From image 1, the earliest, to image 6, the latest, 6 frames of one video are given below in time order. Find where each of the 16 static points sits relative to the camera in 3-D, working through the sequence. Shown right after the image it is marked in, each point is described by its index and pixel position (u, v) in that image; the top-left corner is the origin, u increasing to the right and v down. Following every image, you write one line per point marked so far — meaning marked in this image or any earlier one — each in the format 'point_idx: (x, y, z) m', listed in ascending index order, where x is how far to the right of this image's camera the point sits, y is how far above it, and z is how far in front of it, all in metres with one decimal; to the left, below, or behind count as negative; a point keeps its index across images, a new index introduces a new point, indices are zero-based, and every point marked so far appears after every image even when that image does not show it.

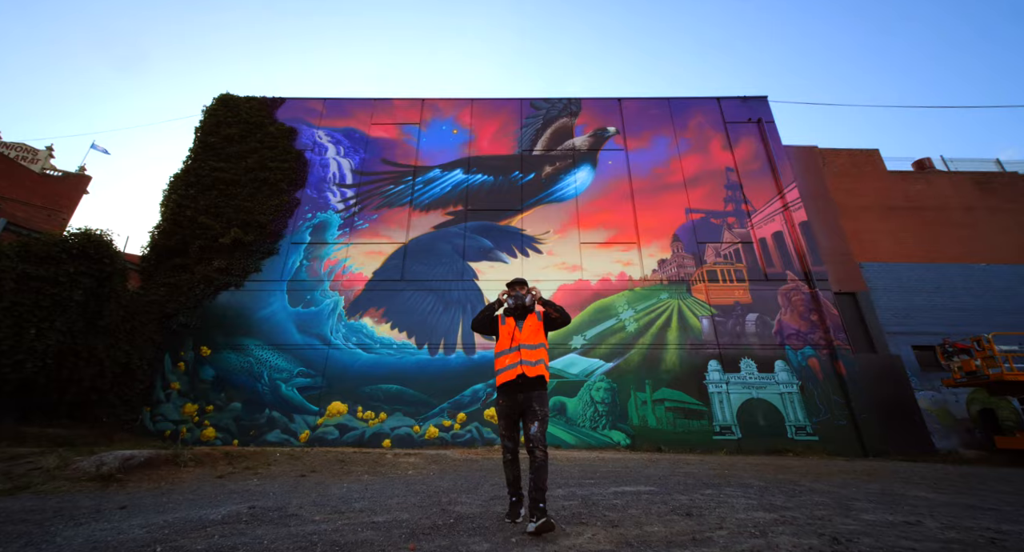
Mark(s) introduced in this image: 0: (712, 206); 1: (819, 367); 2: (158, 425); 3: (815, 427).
0: (+7.6, +2.7, +15.2) m
1: (+9.8, -2.9, +12.8) m
2: (-10.9, -4.5, +12.3) m
3: (+9.1, -4.5, +12.0) m
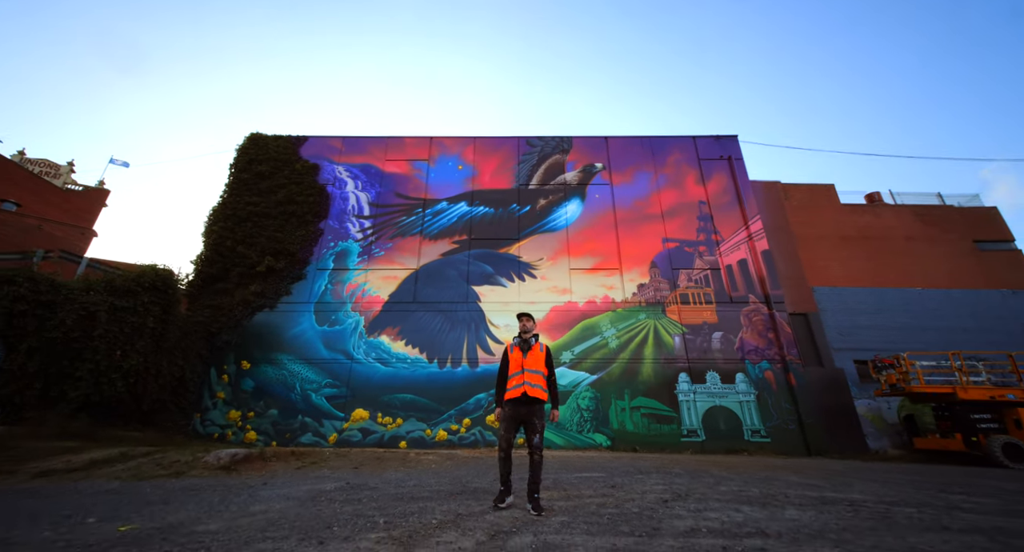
0: (+7.6, +1.8, +17.4) m
1: (+9.7, -3.8, +14.9) m
2: (-11.0, -5.5, +14.4) m
3: (+9.0, -5.4, +14.2) m
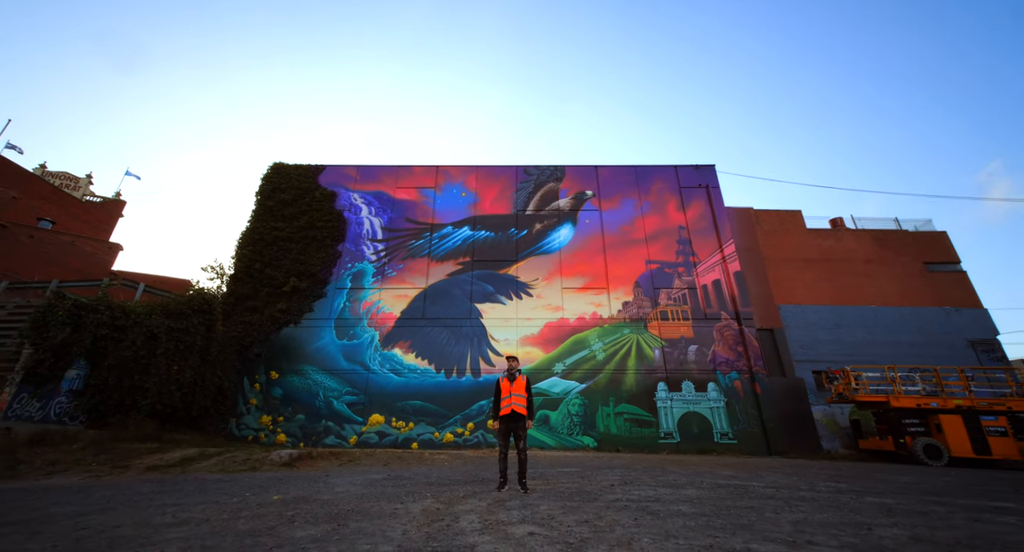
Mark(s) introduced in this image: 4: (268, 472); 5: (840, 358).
0: (+7.5, +0.9, +19.4) m
1: (+9.7, -4.7, +16.9) m
2: (-11.0, -6.3, +16.4) m
3: (+9.0, -6.3, +16.2) m
4: (-5.0, -4.0, +8.2) m
5: (+14.3, -3.6, +17.5) m
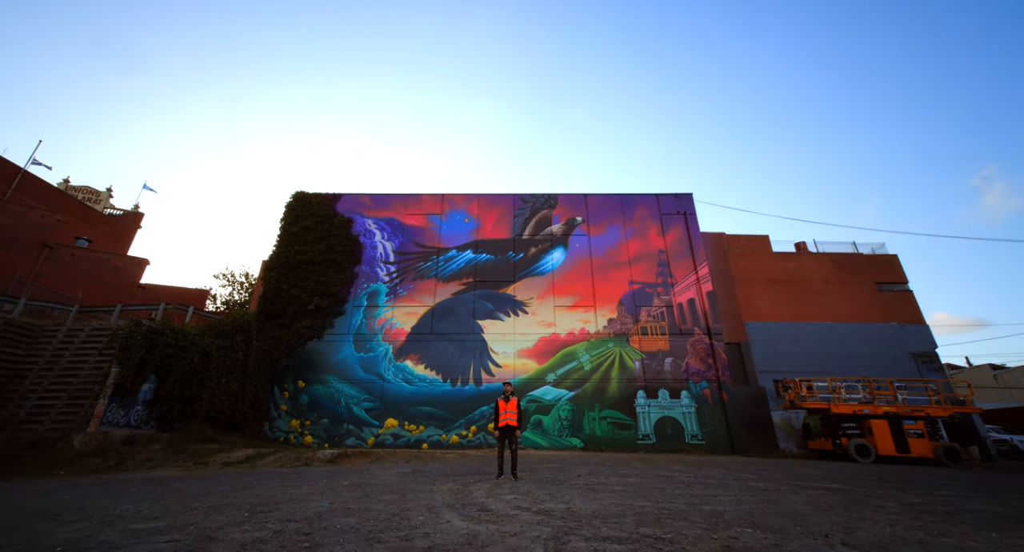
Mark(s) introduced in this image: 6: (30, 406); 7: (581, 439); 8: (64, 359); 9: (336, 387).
0: (+7.4, -0.1, +21.8) m
1: (+9.5, -5.7, +19.3) m
2: (-11.2, -7.4, +18.8) m
3: (+8.9, -7.4, +18.6) m
4: (-5.1, -5.1, +10.6) m
5: (+14.2, -4.6, +19.9) m
6: (-15.8, -4.2, +13.1) m
7: (+3.2, -7.6, +18.6) m
8: (-15.8, -2.9, +14.1) m
9: (-8.7, -5.5, +19.8) m
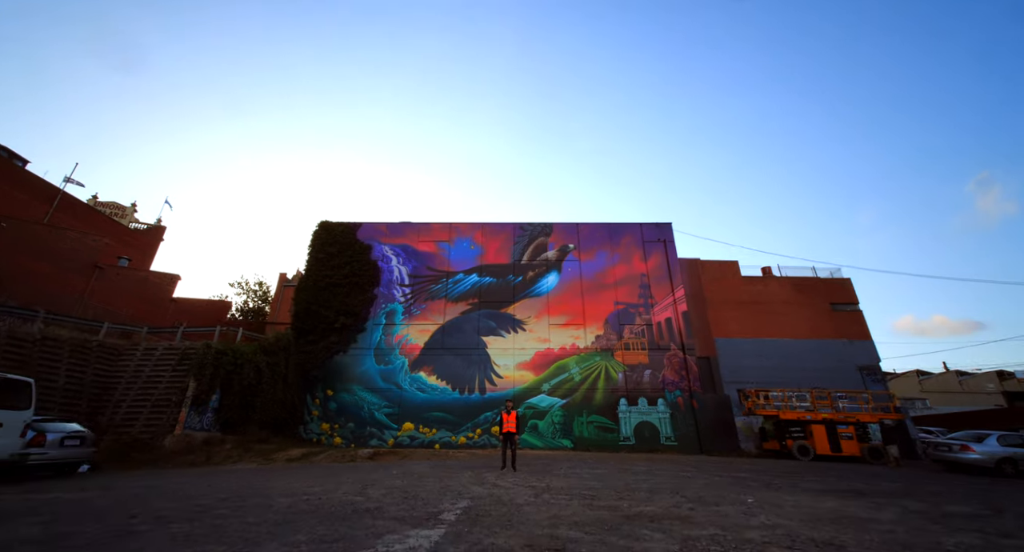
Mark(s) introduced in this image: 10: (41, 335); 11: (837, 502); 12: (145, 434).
0: (+7.4, -1.5, +24.9) m
1: (+9.5, -7.1, +22.4) m
2: (-11.2, -8.7, +21.9) m
3: (+8.9, -8.7, +21.7) m
4: (-5.1, -6.4, +13.7) m
5: (+14.2, -6.0, +23.0) m
6: (-15.8, -5.5, +16.2) m
7: (+3.2, -8.9, +21.7) m
8: (-15.8, -4.2, +17.2) m
9: (-8.7, -6.8, +22.9) m
10: (-17.9, -2.2, +15.2) m
11: (+4.7, -3.2, +5.8) m
12: (-14.3, -6.2, +15.6) m
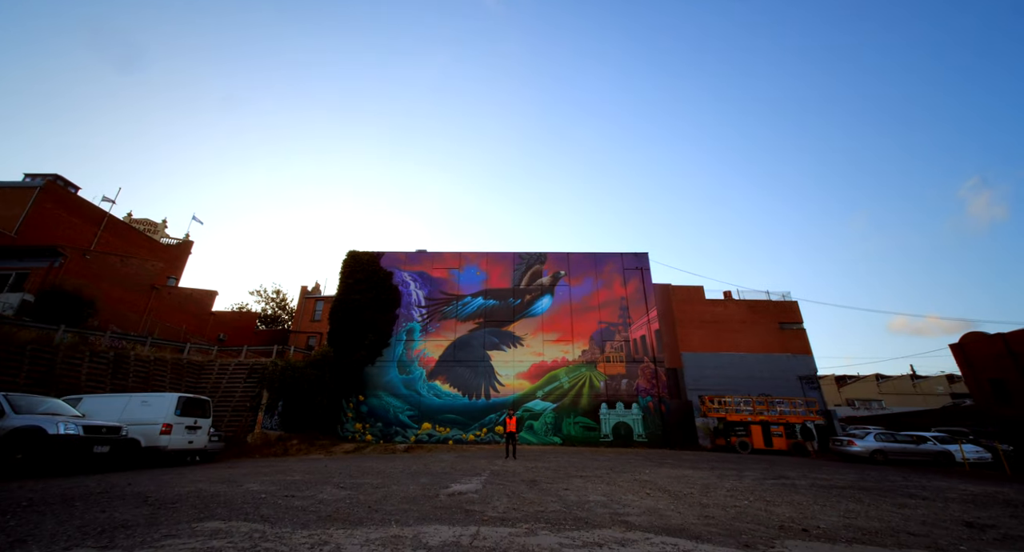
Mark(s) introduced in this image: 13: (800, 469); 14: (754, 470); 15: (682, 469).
0: (+7.4, -3.2, +29.7) m
1: (+9.5, -8.8, +27.2) m
2: (-11.2, -10.5, +26.7) m
3: (+8.9, -10.5, +26.5) m
4: (-5.1, -8.2, +18.5) m
5: (+14.2, -7.7, +27.8) m
6: (-15.7, -7.3, +20.9) m
7: (+3.2, -10.7, +26.5) m
8: (-15.8, -6.0, +22.0) m
9: (-8.7, -8.6, +27.6) m
10: (-17.9, -4.0, +19.9) m
11: (+4.7, -5.1, +10.5) m
12: (-14.3, -8.0, +20.3) m
13: (+8.2, -5.6, +11.4) m
14: (+6.4, -5.2, +10.6) m
15: (+4.7, -5.4, +11.1) m
